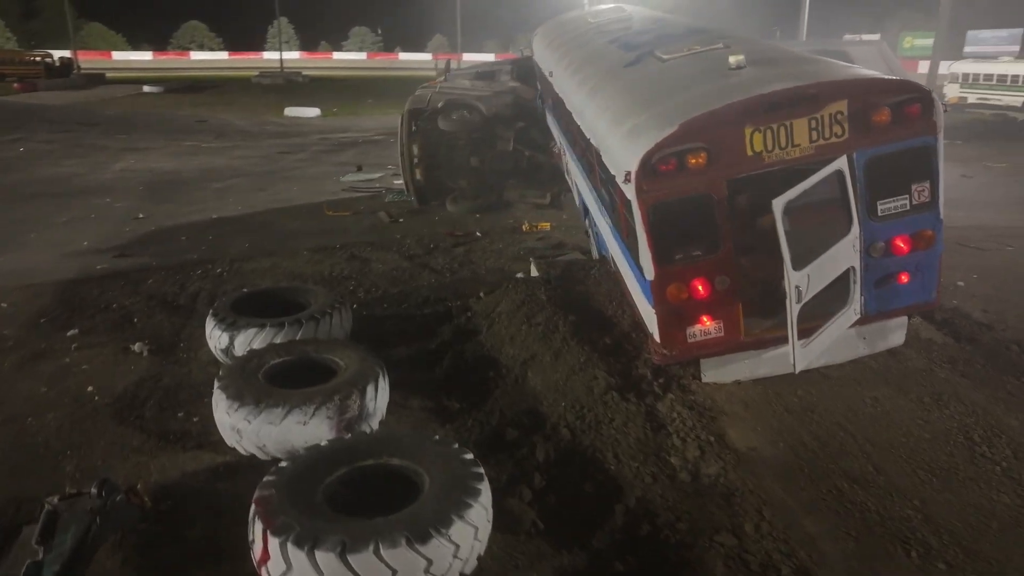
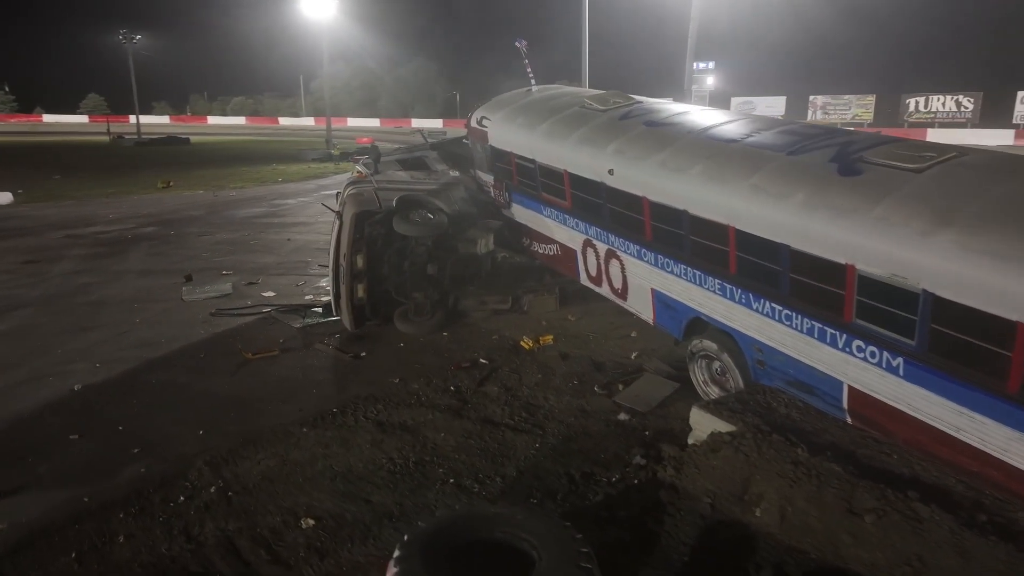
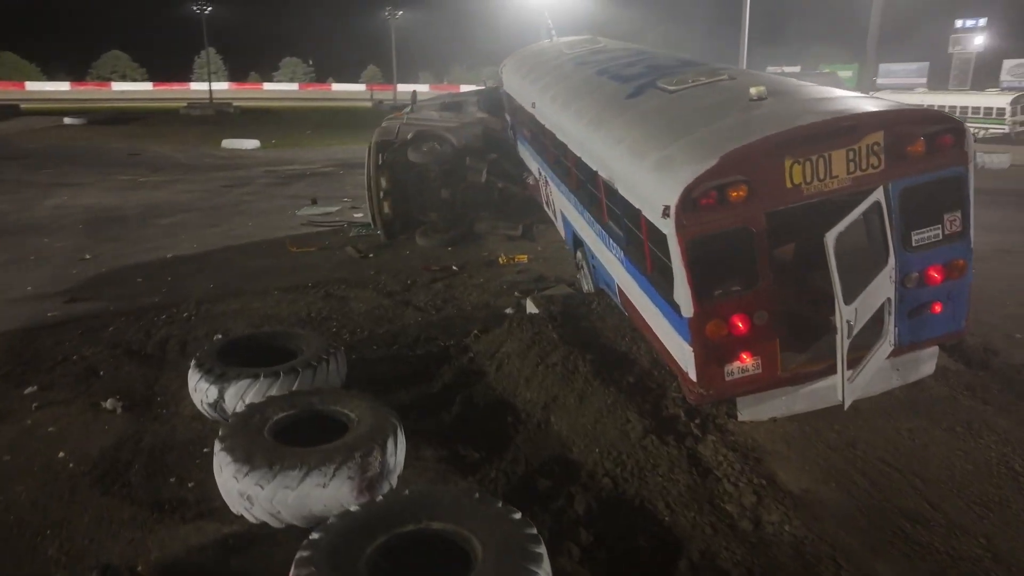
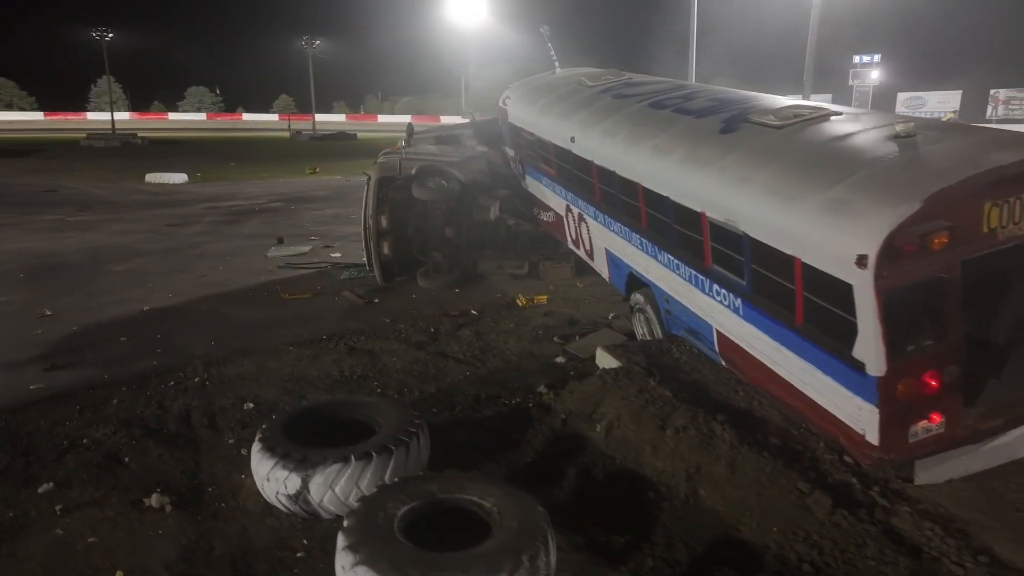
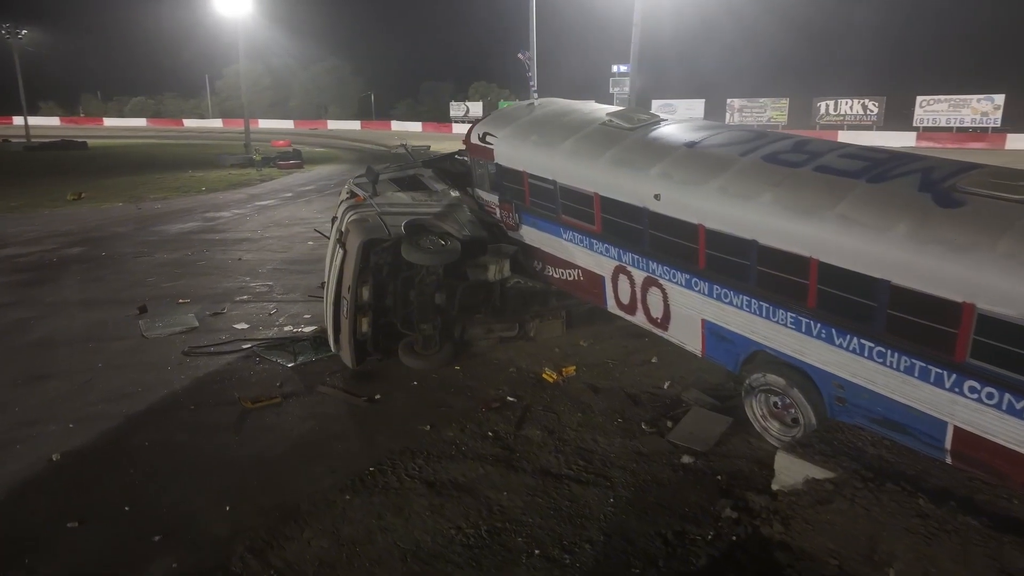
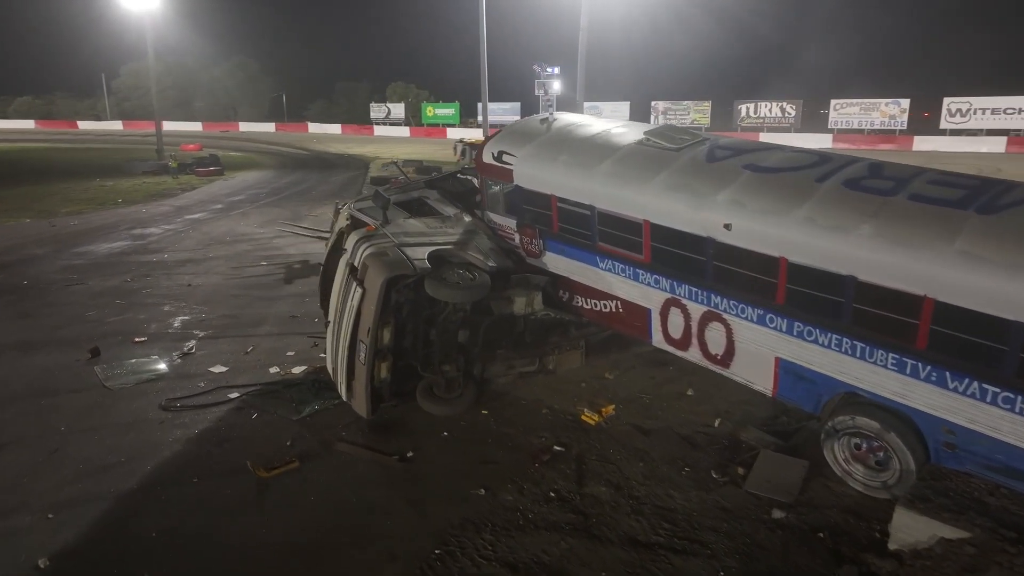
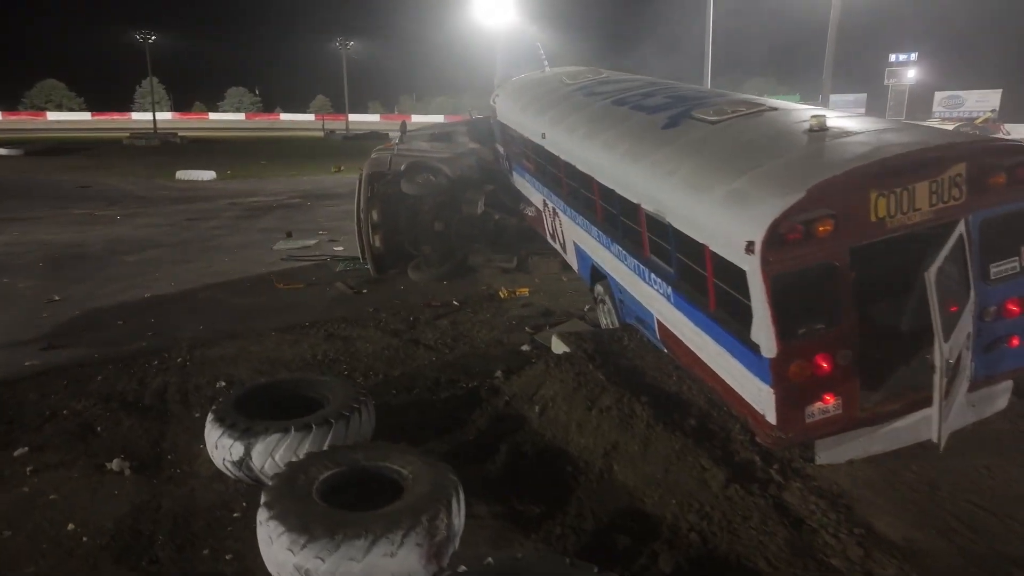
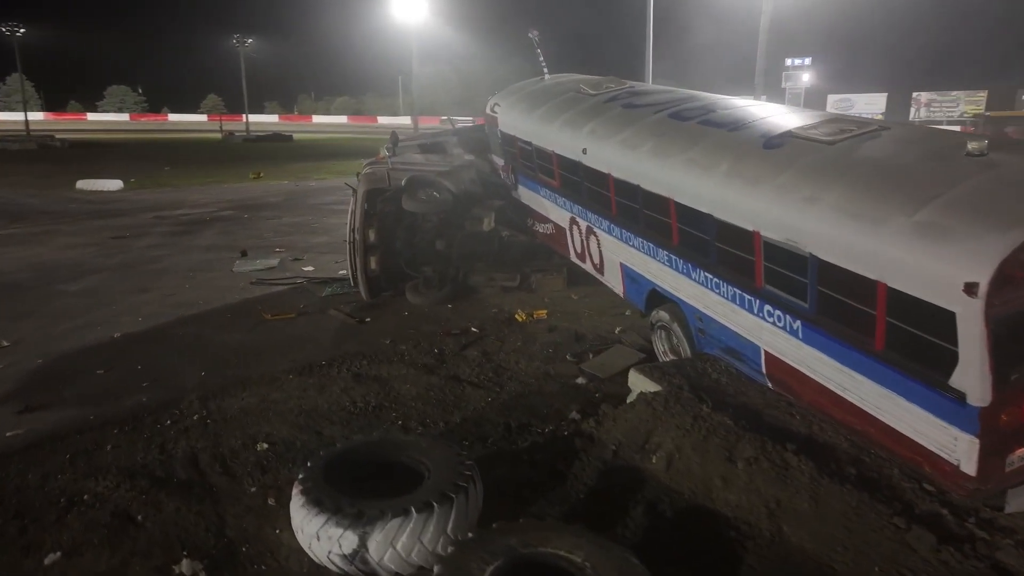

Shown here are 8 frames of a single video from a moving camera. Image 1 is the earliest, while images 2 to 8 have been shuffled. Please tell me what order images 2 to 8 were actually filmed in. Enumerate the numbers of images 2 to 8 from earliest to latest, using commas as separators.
3, 7, 4, 8, 2, 5, 6
